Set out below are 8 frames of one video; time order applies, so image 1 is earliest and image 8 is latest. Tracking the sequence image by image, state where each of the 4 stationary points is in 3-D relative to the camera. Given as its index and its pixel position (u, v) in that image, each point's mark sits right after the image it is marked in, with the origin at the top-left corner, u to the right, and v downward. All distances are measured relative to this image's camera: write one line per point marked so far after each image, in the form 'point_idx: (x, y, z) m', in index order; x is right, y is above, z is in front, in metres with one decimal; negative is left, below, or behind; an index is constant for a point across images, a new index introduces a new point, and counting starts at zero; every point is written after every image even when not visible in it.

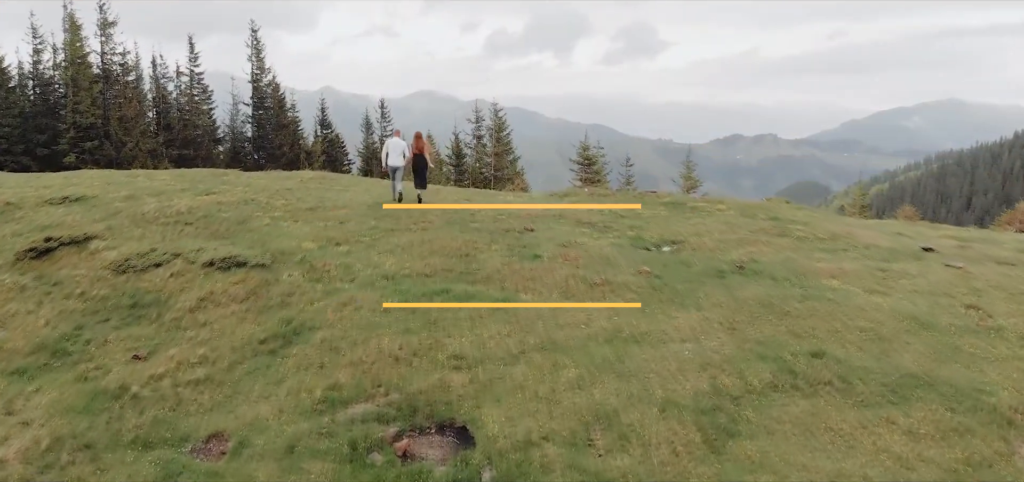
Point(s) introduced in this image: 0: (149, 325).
0: (-5.9, -1.4, +13.7) m
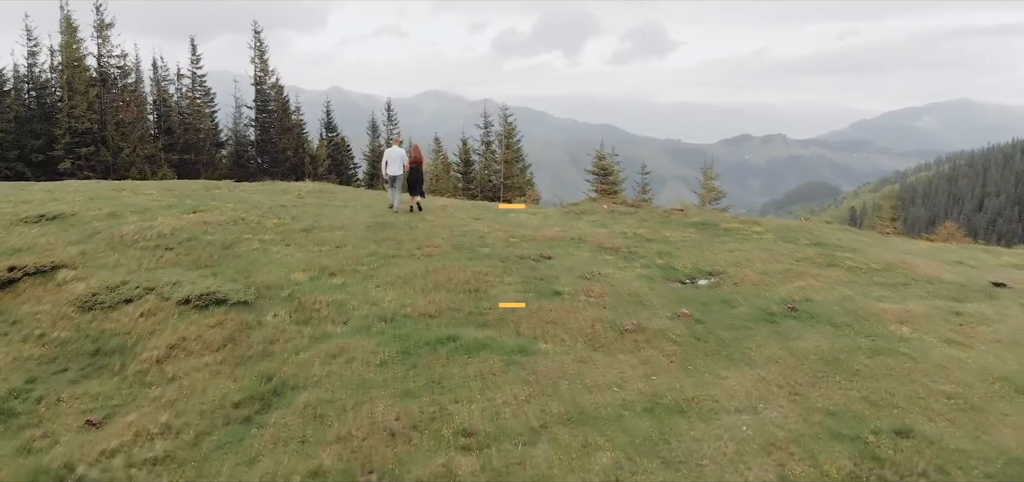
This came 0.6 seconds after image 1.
0: (-5.6, -1.9, +11.8) m
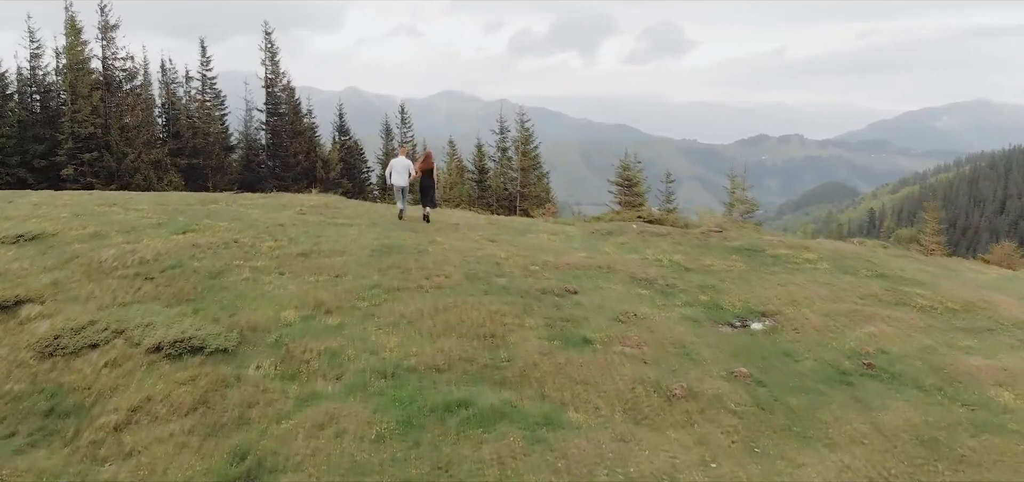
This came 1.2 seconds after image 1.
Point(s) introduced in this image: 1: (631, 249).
0: (-5.4, -2.5, +10.0) m
1: (+2.6, -0.2, +18.1) m
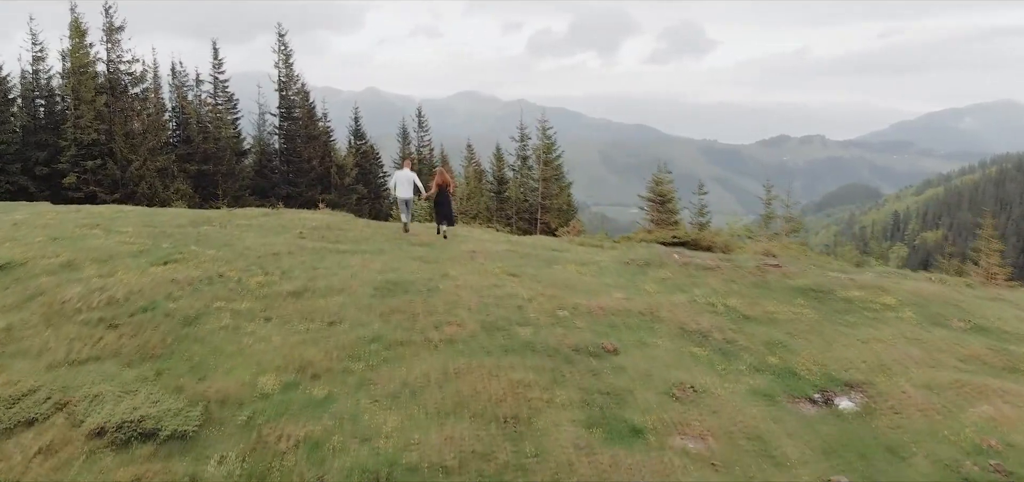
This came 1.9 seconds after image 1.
0: (-5.1, -3.2, +7.6) m
1: (+3.0, -0.9, +15.5) m
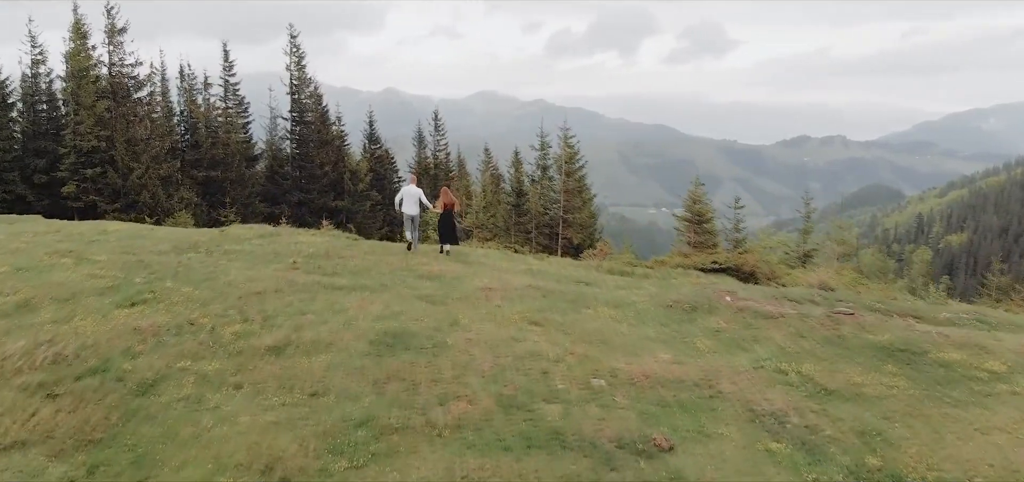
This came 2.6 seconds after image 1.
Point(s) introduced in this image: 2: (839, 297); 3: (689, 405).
0: (-4.9, -3.8, +5.2) m
1: (+3.4, -1.6, +12.9) m
2: (+7.3, -1.3, +18.9) m
3: (+2.2, -2.1, +10.5) m
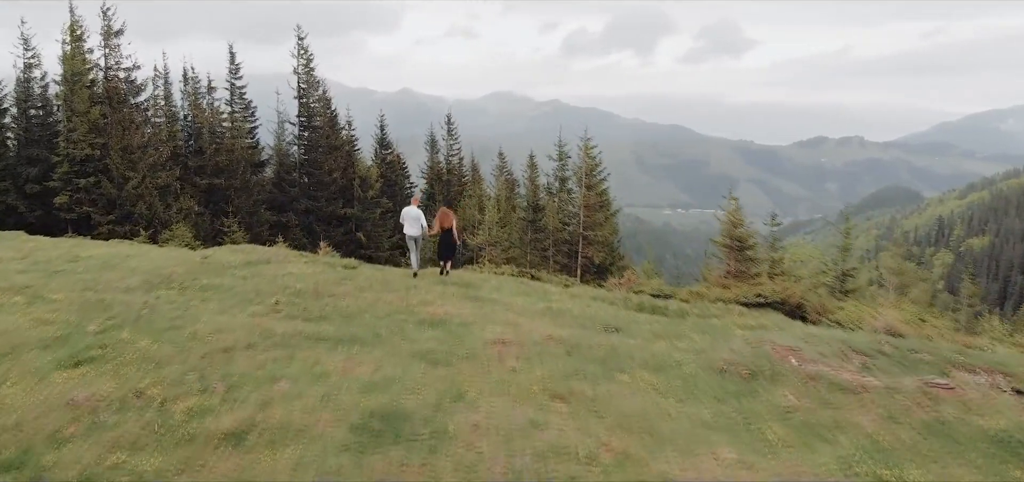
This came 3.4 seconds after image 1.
0: (-4.8, -4.6, +2.7) m
1: (+3.6, -2.4, +10.3) m
2: (+7.7, -2.0, +16.1) m
3: (+2.4, -2.8, +7.8) m
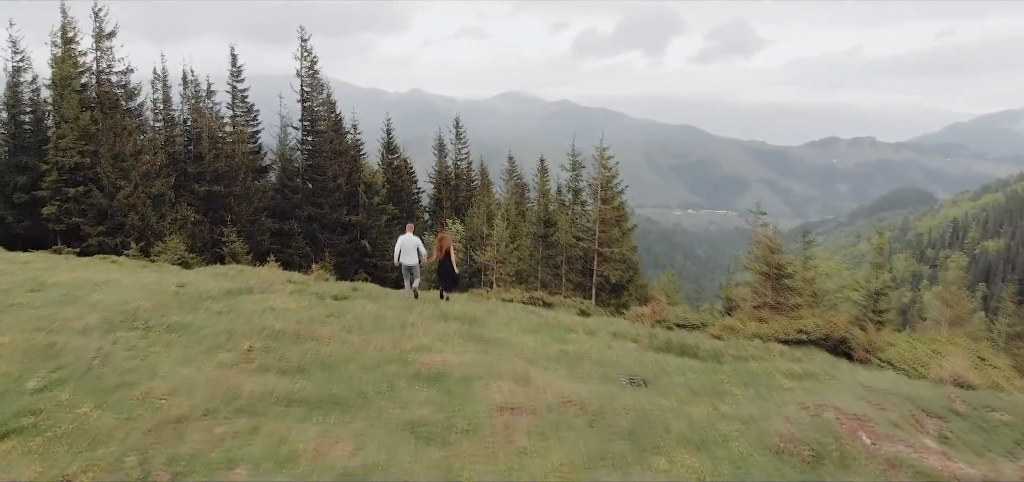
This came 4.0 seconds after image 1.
0: (-4.8, -5.2, +0.5) m
1: (+3.7, -3.0, +8.0) m
2: (+7.8, -2.7, +13.8) m
3: (+2.5, -3.5, +5.6) m
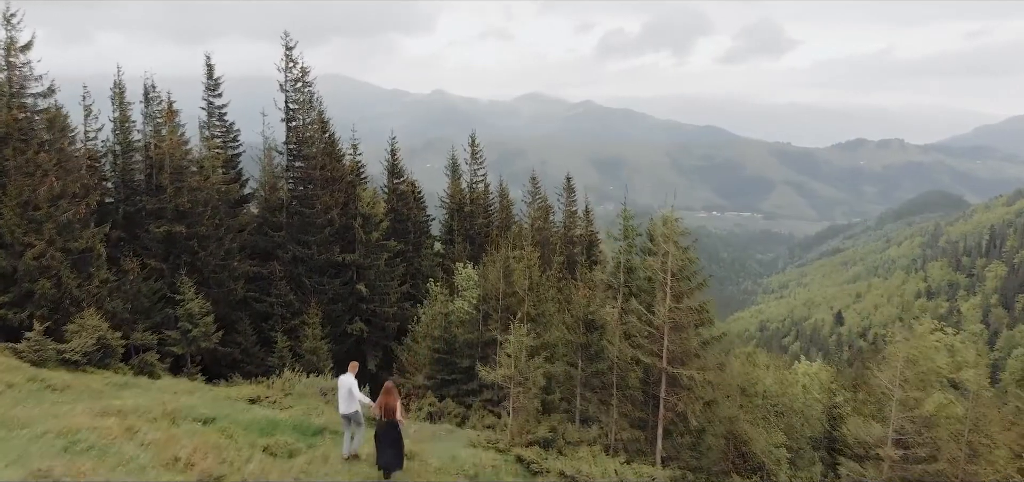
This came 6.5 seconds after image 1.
0: (-5.0, -8.0, -9.1) m
1: (+3.8, -5.8, -1.8) m
2: (+8.0, -5.6, +3.9) m
3: (+2.5, -6.3, -4.2) m
